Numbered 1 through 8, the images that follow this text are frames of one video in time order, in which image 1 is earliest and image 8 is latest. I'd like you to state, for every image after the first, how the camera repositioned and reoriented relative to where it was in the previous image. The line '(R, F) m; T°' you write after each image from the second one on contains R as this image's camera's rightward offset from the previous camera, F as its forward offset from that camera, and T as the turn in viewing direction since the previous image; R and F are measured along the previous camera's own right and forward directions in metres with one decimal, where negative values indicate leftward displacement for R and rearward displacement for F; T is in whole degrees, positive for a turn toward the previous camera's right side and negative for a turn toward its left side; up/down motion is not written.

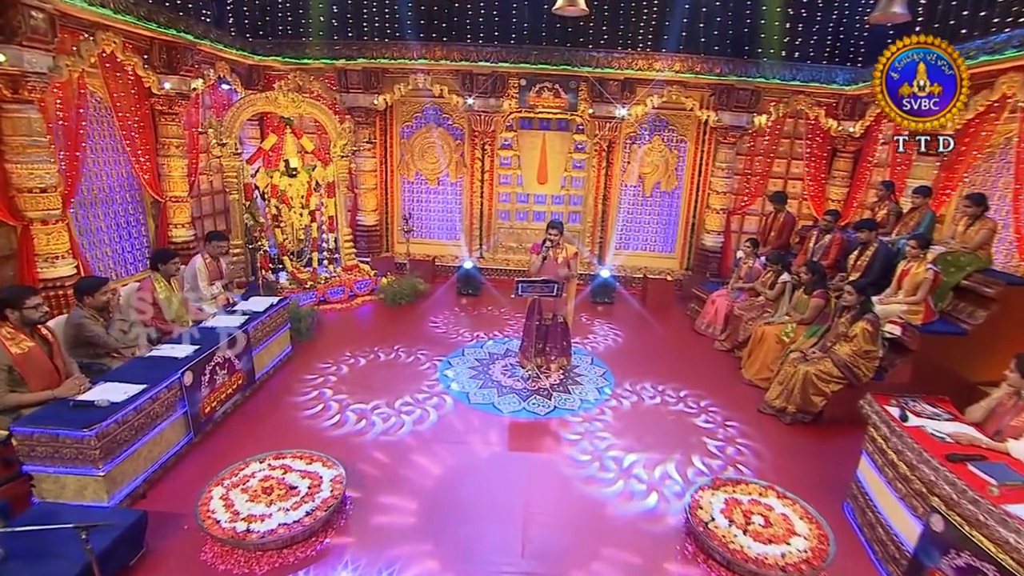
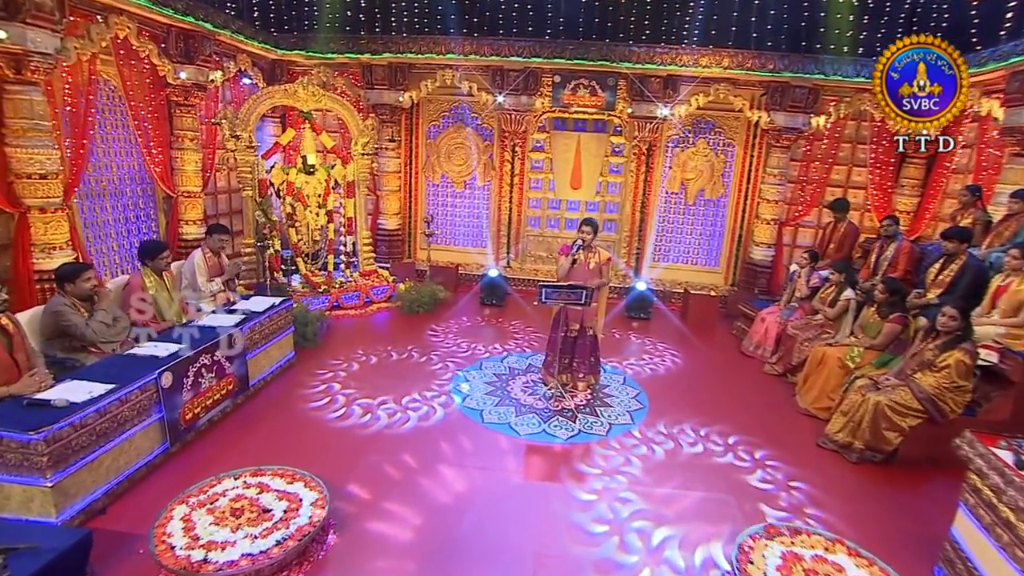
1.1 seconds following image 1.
(+0.2, +0.7) m; -4°
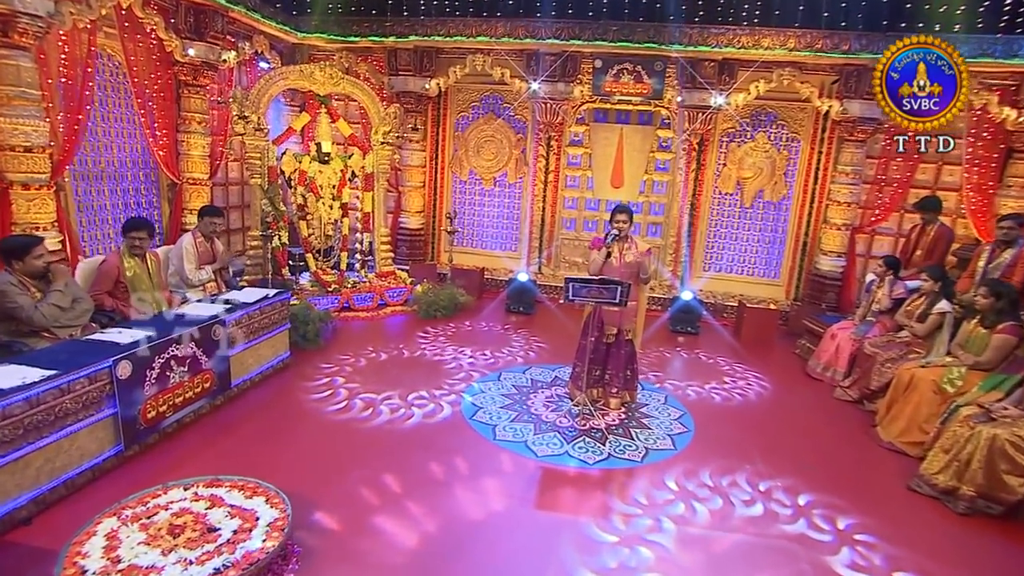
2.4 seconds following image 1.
(+0.2, +0.9) m; -4°
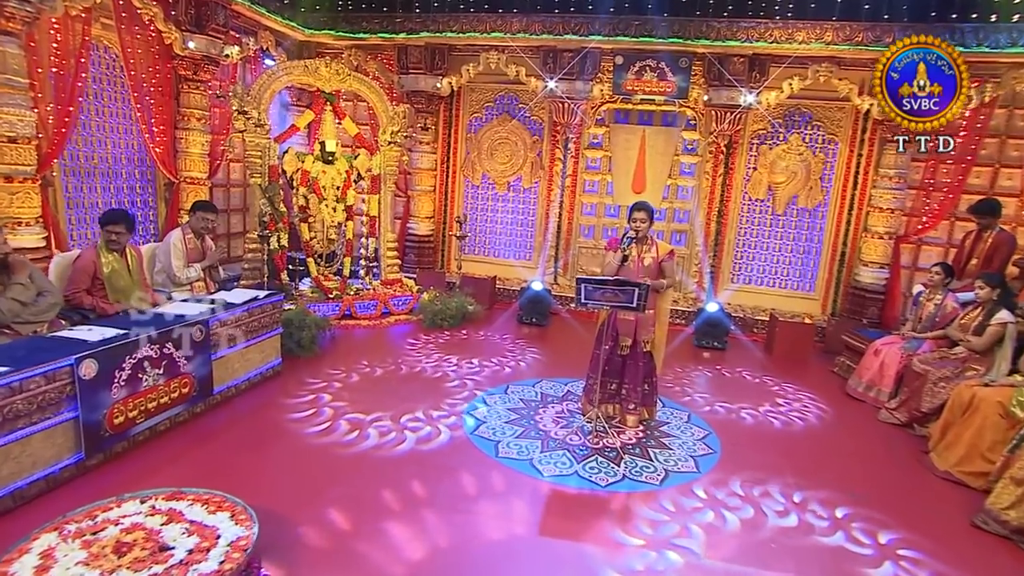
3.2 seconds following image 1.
(+0.1, +0.5) m; -2°
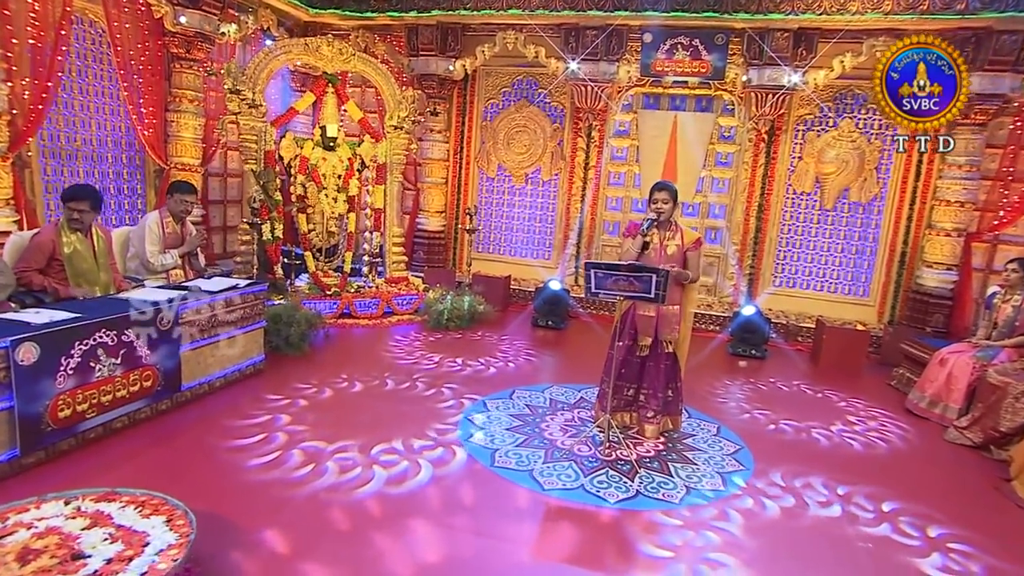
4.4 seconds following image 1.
(+0.1, +0.7) m; -3°
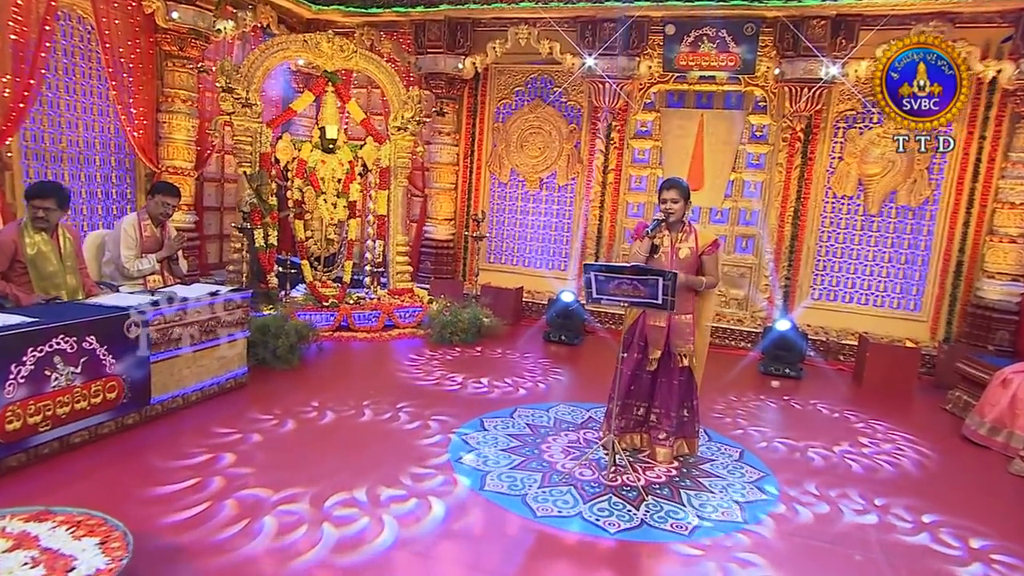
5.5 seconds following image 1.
(+0.1, +0.5) m; -2°
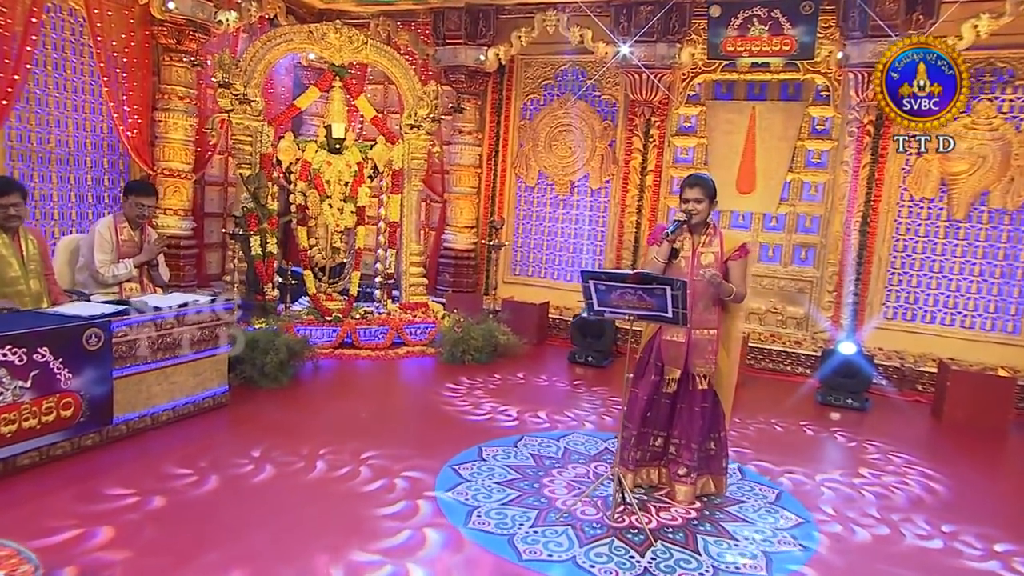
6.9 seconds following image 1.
(+0.2, +0.7) m; -4°
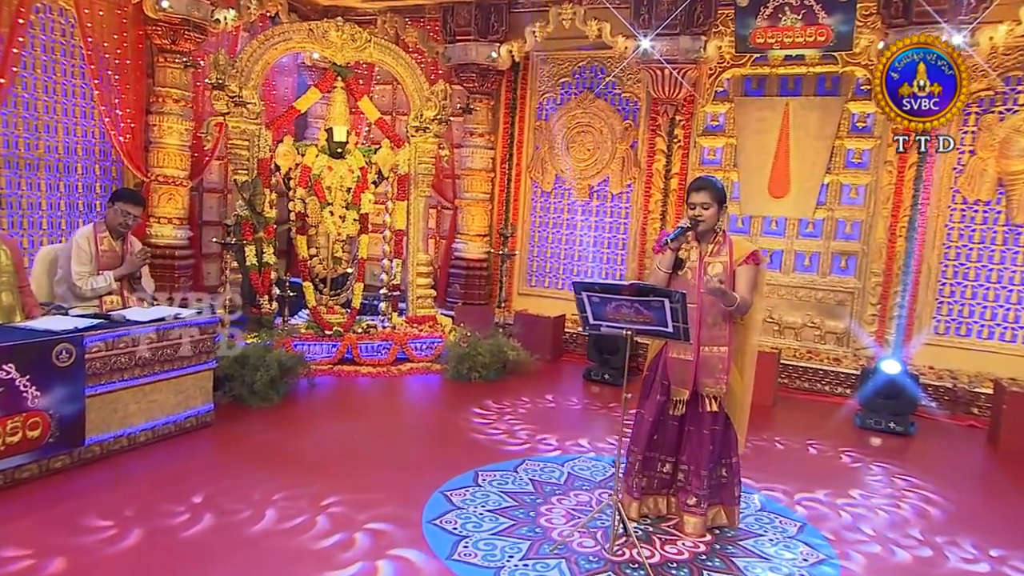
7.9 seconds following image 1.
(+0.1, +0.4) m; -2°
